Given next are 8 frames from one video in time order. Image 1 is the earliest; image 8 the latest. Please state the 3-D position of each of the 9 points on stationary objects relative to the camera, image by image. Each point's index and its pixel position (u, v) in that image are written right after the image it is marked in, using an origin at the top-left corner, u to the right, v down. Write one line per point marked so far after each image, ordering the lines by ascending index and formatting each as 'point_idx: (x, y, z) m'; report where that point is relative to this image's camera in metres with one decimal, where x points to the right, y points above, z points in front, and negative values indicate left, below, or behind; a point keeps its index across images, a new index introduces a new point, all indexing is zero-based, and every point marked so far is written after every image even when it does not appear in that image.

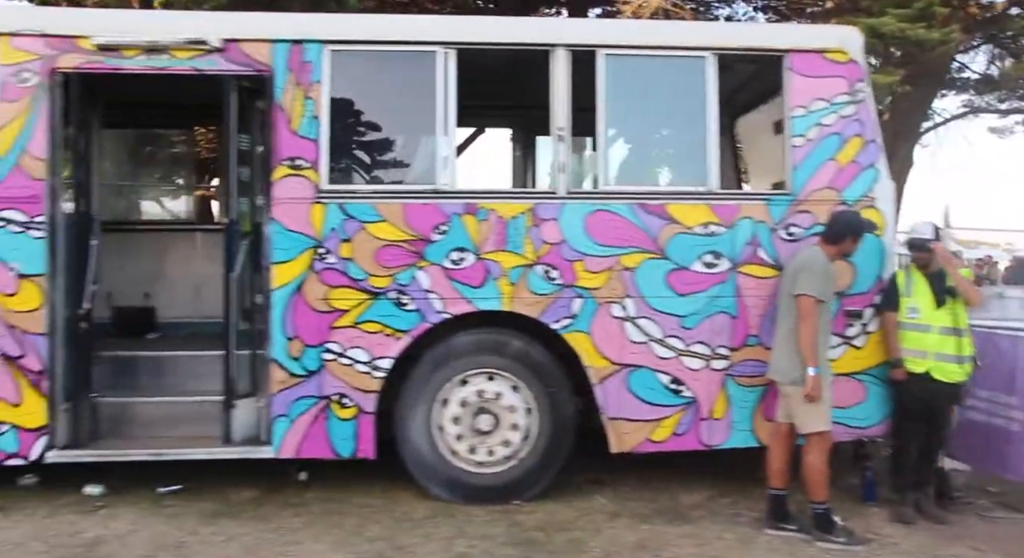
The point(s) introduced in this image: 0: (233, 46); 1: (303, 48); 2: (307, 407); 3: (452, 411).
0: (-1.5, +1.3, +4.0) m
1: (-1.2, +1.3, +4.1) m
2: (-1.1, -0.7, +4.0) m
3: (-0.3, -0.8, +4.2) m
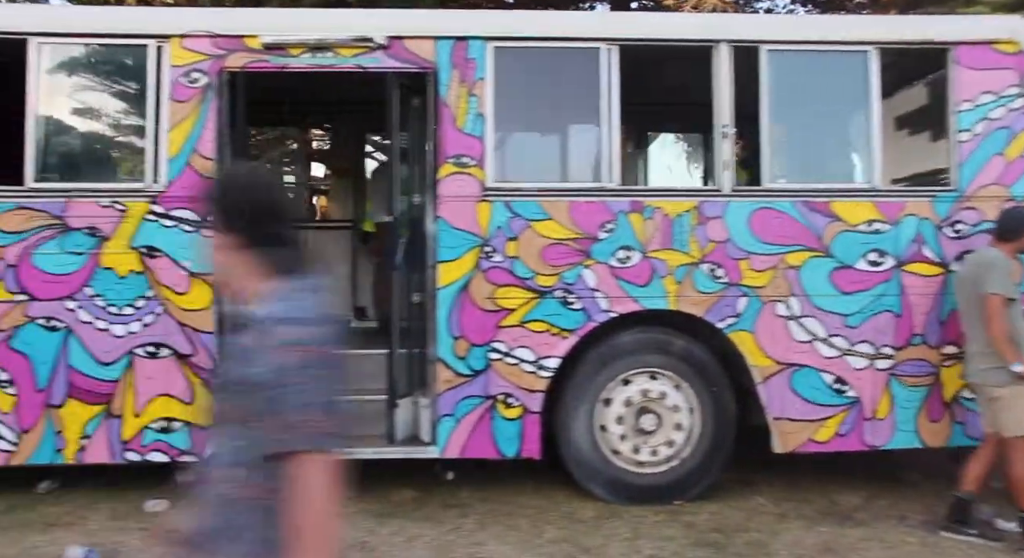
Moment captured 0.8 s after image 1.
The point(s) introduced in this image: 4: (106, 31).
0: (-0.6, +1.3, +4.0) m
1: (-0.2, +1.3, +4.0) m
2: (-0.2, -0.7, +4.0) m
3: (+0.6, -0.7, +4.1) m
4: (-2.2, +1.3, +3.9) m
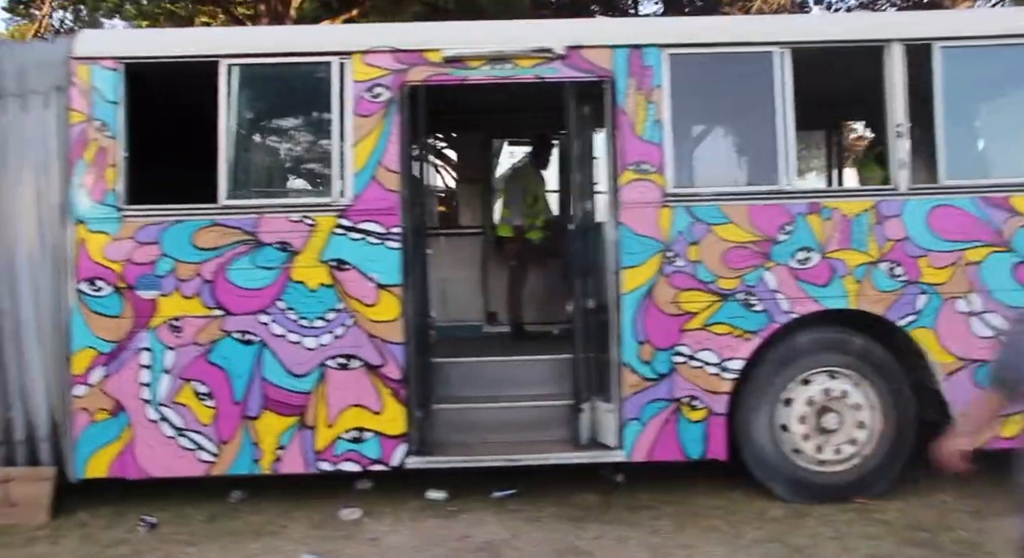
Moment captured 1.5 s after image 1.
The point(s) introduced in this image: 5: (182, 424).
0: (+0.3, +1.3, +4.0) m
1: (+0.7, +1.3, +4.1) m
2: (+0.8, -0.7, +4.1) m
3: (+1.6, -0.8, +4.1) m
4: (-1.2, +1.3, +4.0) m
5: (-1.8, -0.8, +4.0) m
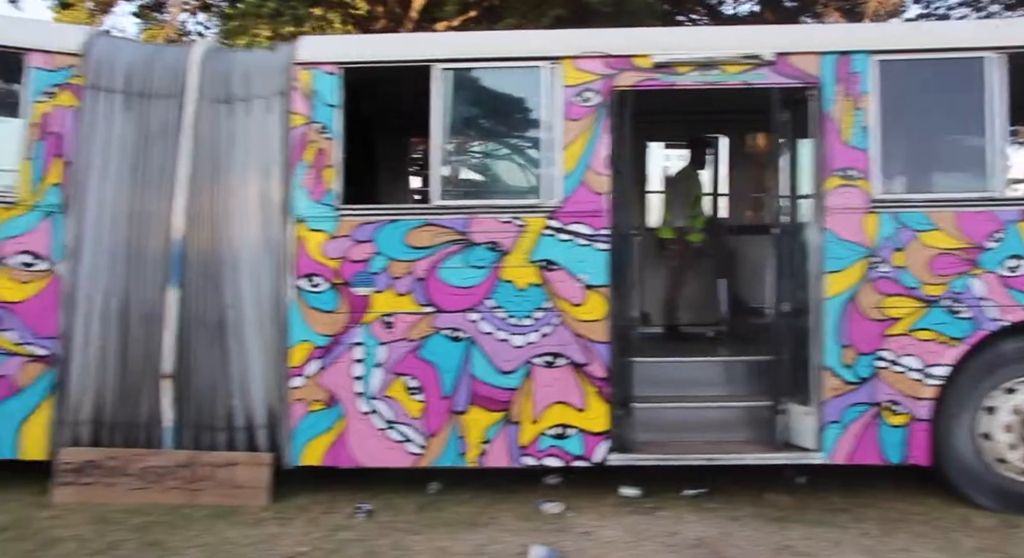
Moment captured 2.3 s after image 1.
0: (+1.5, +1.2, +4.1) m
1: (+1.9, +1.2, +4.1) m
2: (+1.9, -0.8, +4.1) m
3: (+2.7, -0.8, +4.1) m
4: (0.0, +1.3, +4.1) m
5: (-0.7, -0.8, +4.1) m
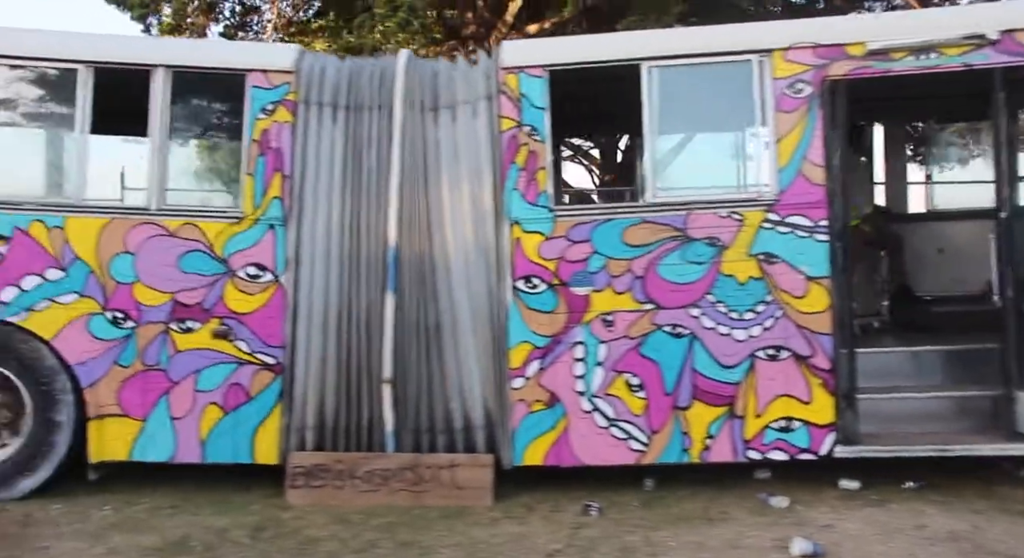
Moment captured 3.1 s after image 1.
0: (+2.7, +1.3, +4.0) m
1: (+3.1, +1.3, +4.0) m
2: (+3.2, -0.7, +4.0) m
3: (+4.0, -0.7, +4.0) m
4: (+1.2, +1.3, +4.1) m
5: (+0.6, -0.8, +4.2) m
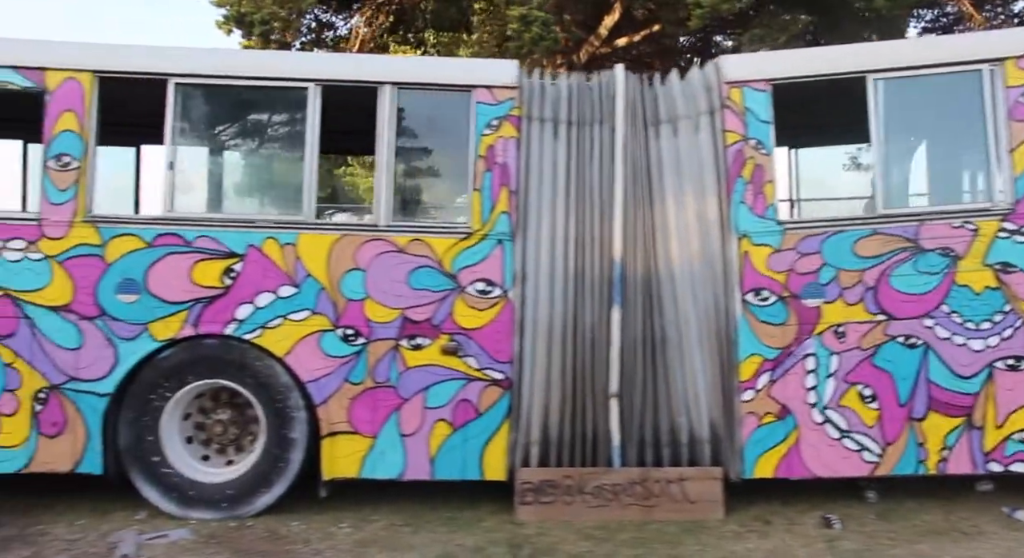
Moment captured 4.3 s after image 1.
0: (+4.0, +1.3, +4.0) m
1: (+4.4, +1.3, +4.0) m
2: (+4.5, -0.7, +3.9) m
3: (+5.3, -0.7, +3.9) m
4: (+2.5, +1.2, +4.1) m
5: (+1.9, -0.8, +4.1) m
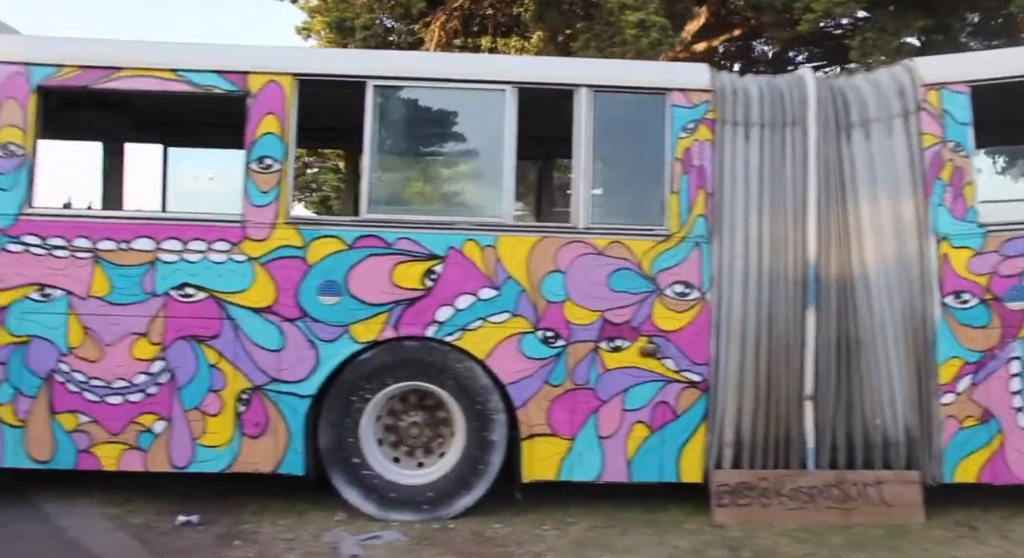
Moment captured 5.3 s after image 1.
0: (+5.1, +1.3, +4.0) m
1: (+5.5, +1.3, +4.0) m
2: (+5.6, -0.7, +3.9) m
3: (+6.4, -0.7, +3.9) m
4: (+3.6, +1.2, +4.1) m
5: (+3.0, -0.9, +4.1) m
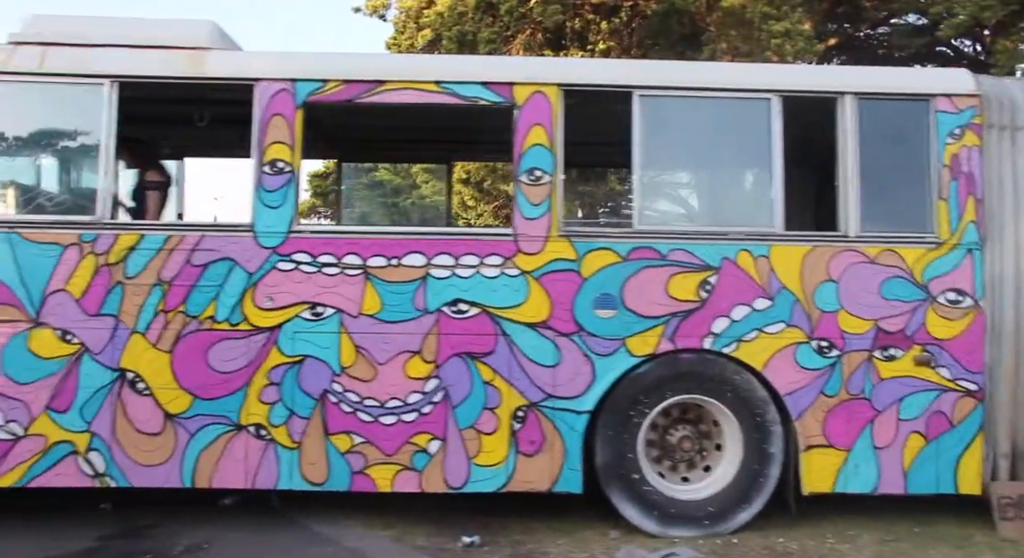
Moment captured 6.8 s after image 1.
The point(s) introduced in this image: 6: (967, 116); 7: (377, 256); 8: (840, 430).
0: (+6.6, +1.3, +4.0) m
1: (+7.0, +1.3, +4.0) m
2: (+7.2, -0.7, +3.9) m
3: (+8.0, -0.6, +3.9) m
4: (+5.1, +1.2, +4.1) m
5: (+4.6, -0.9, +4.1) m
6: (+2.6, +0.9, +4.2) m
7: (-0.7, +0.1, +4.0) m
8: (+1.8, -0.8, +4.1) m
